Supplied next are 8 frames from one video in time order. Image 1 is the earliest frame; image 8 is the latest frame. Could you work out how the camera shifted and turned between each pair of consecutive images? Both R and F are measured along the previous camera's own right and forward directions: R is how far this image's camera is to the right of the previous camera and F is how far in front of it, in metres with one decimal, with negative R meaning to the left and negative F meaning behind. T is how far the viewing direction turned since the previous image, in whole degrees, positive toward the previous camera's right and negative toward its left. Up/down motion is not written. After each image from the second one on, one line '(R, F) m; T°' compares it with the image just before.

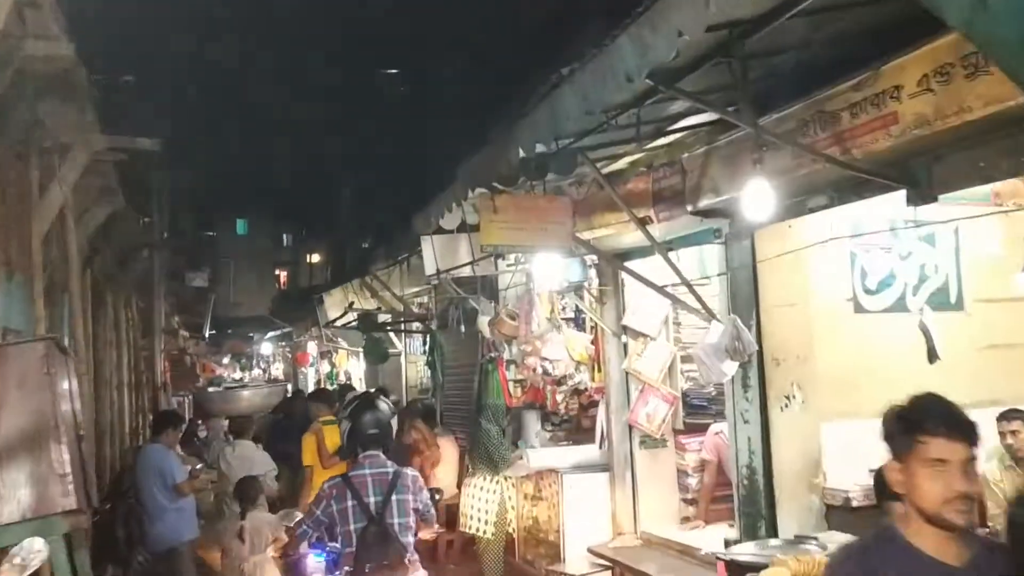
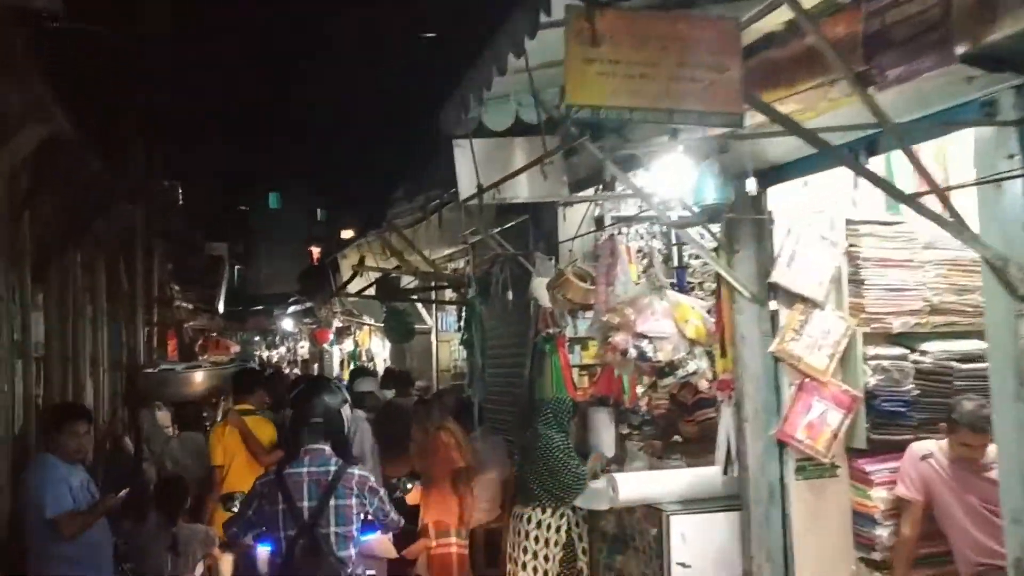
(-0.2, +2.6) m; -2°
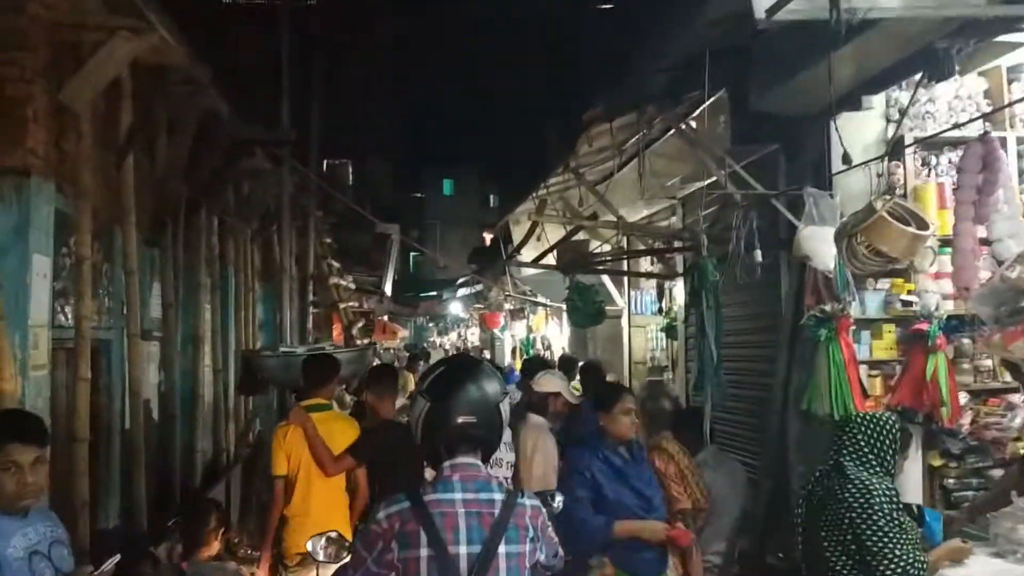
(-0.4, +2.2) m; -11°
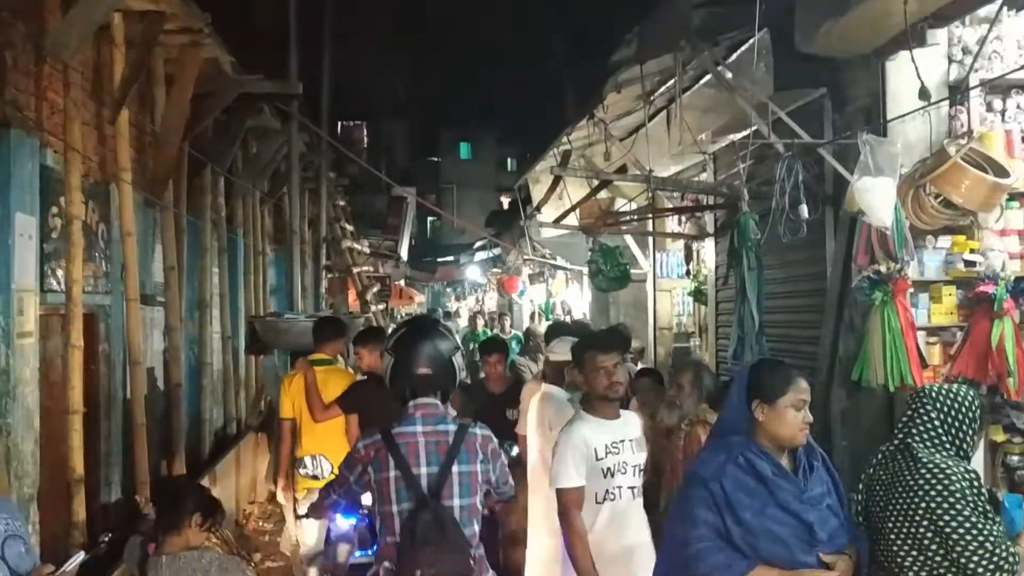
(0.0, +0.4) m; -1°
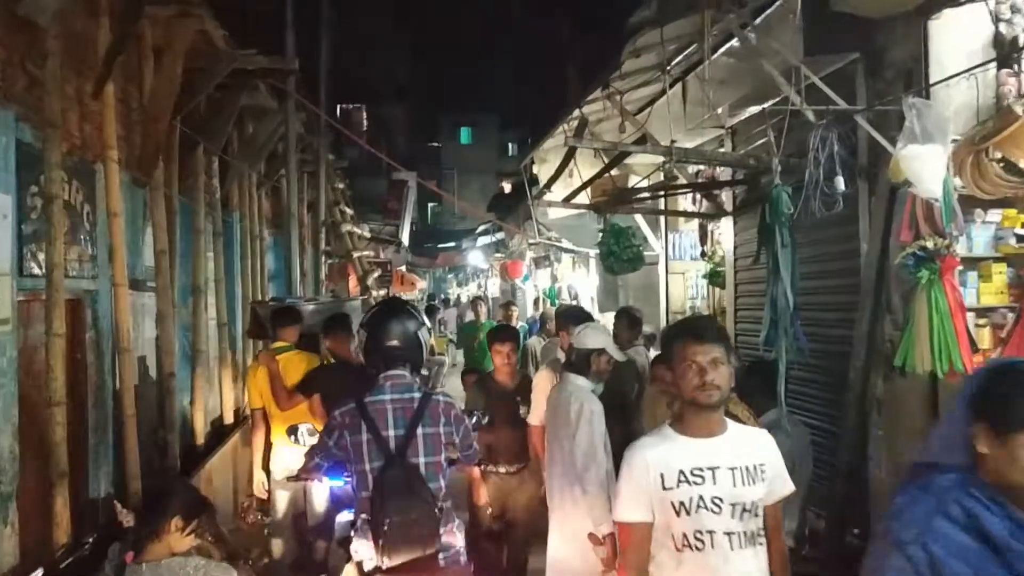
(-0.1, +0.3) m; 0°
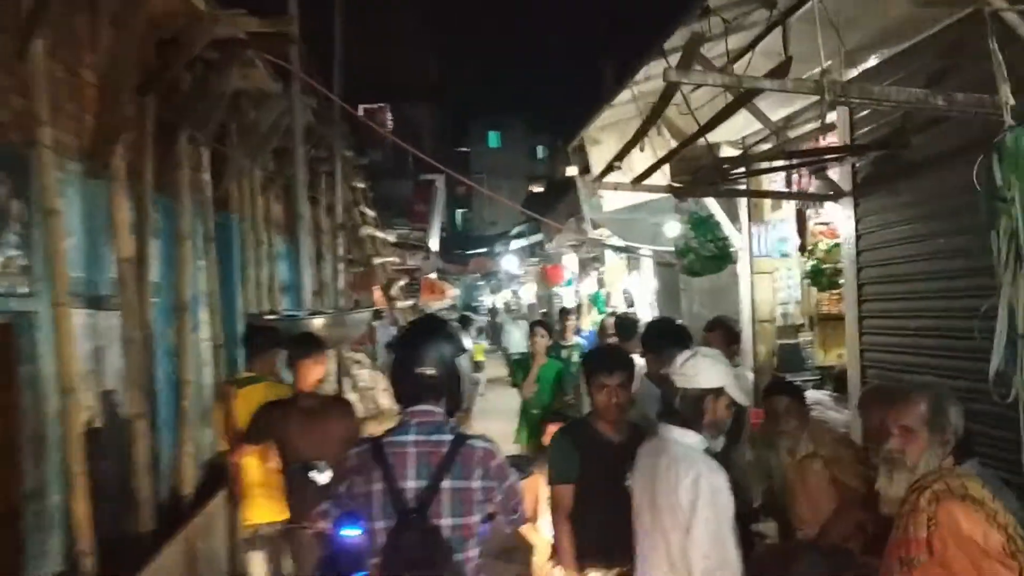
(-0.1, +1.5) m; -2°
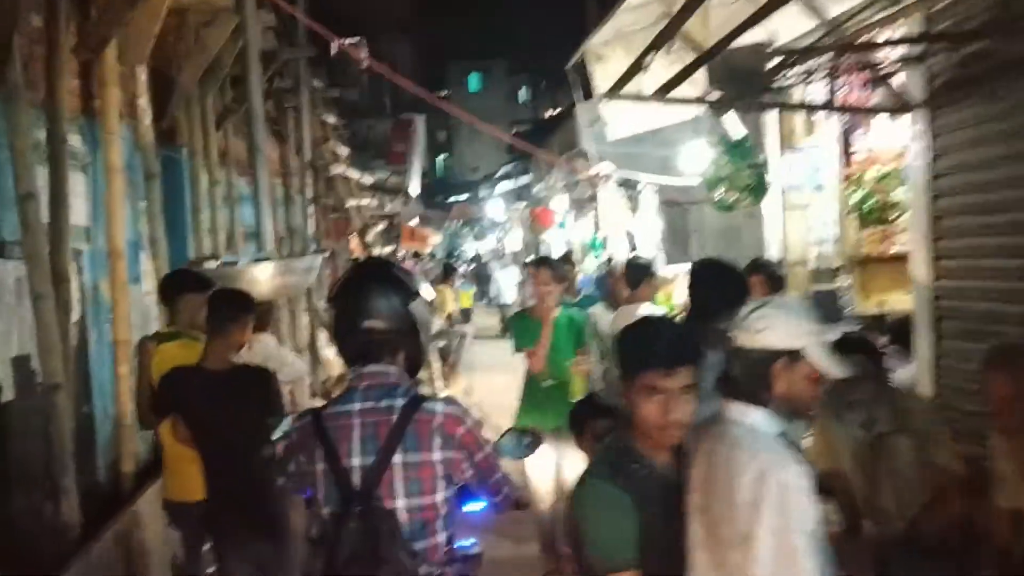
(-0.1, +0.9) m; +1°
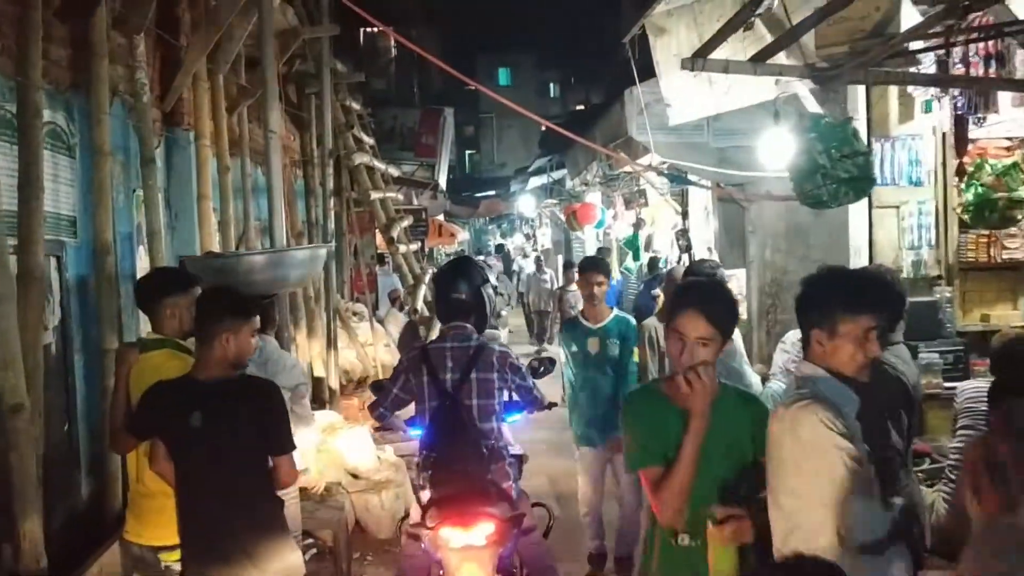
(-0.1, +0.8) m; -2°
